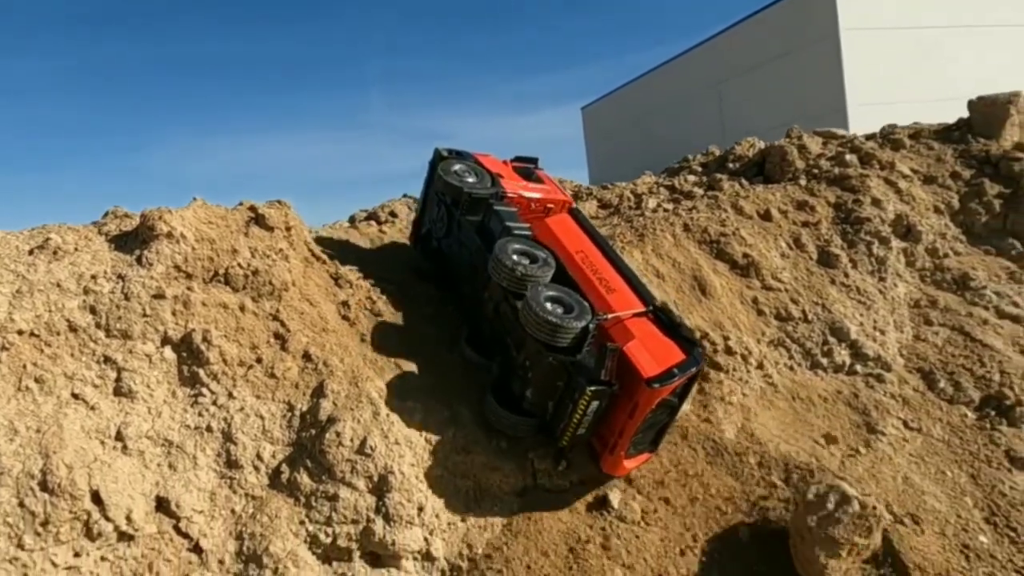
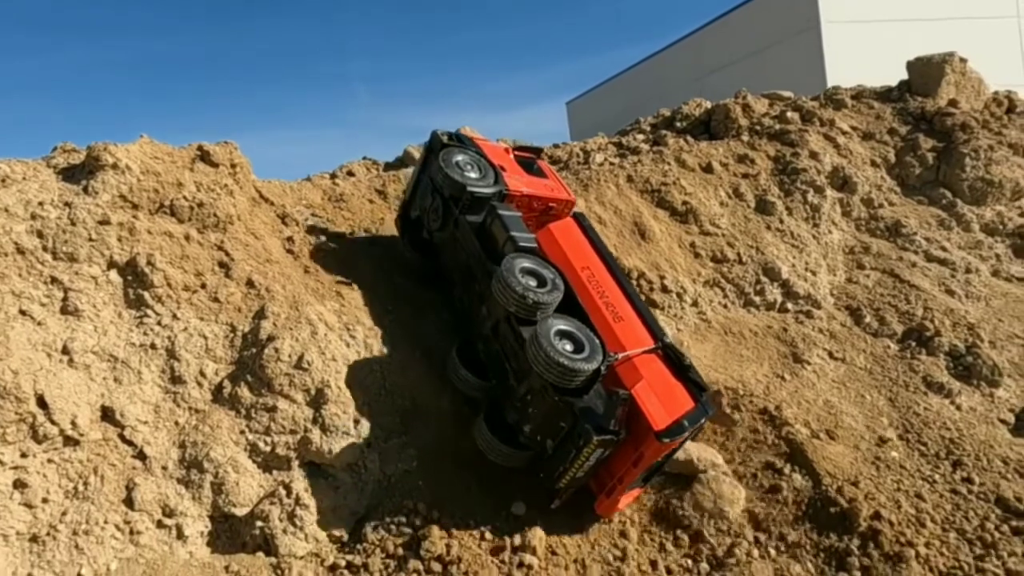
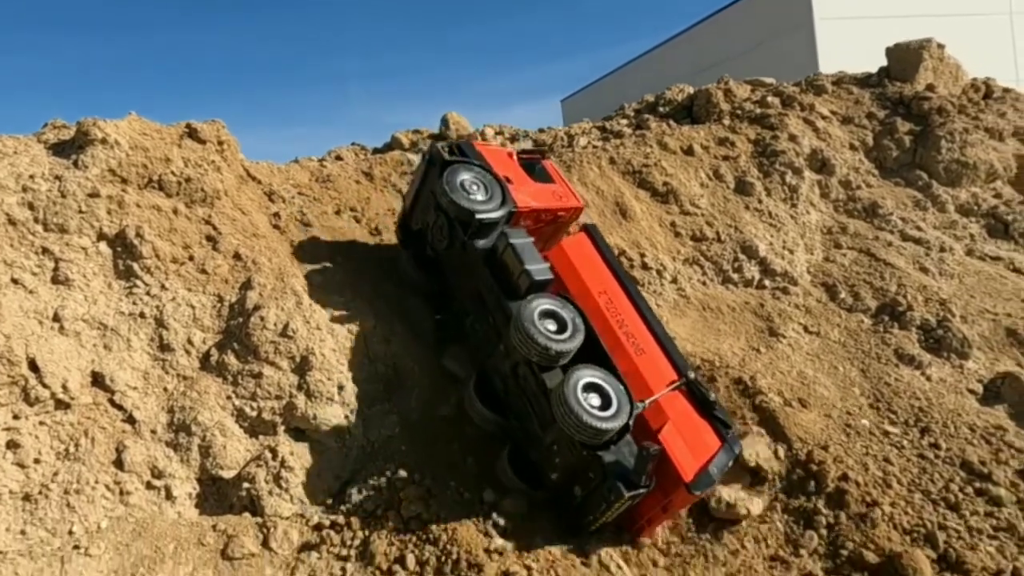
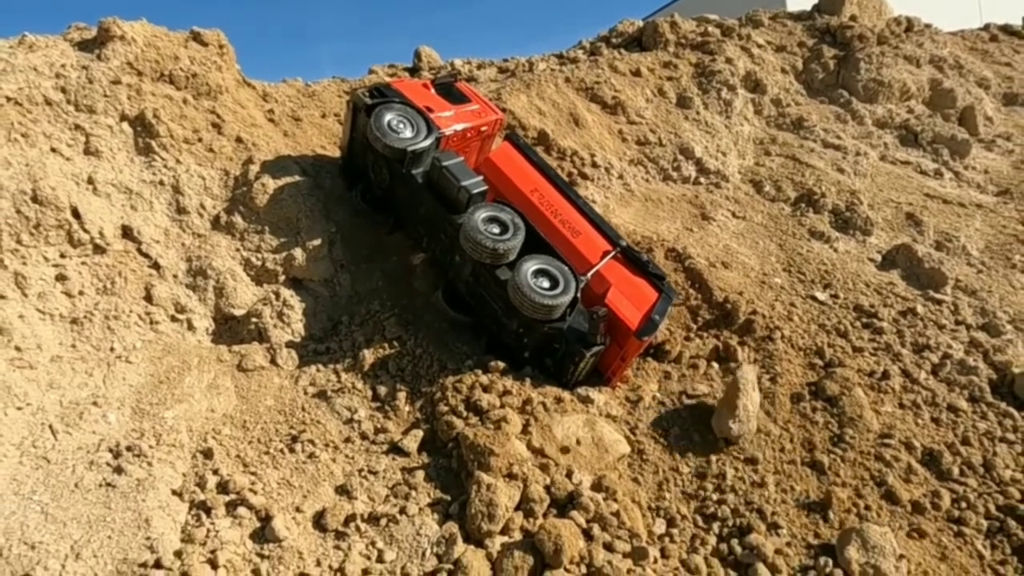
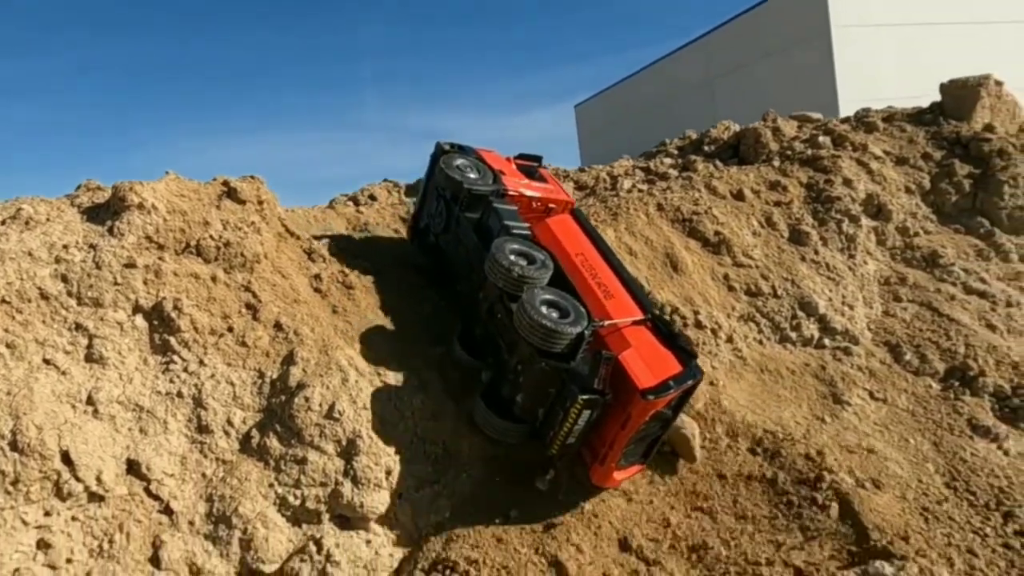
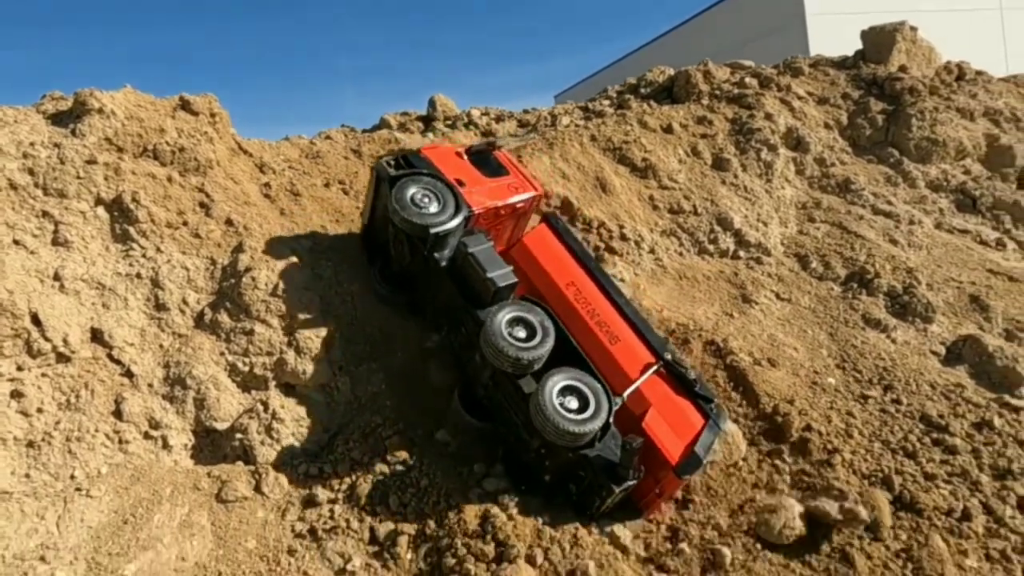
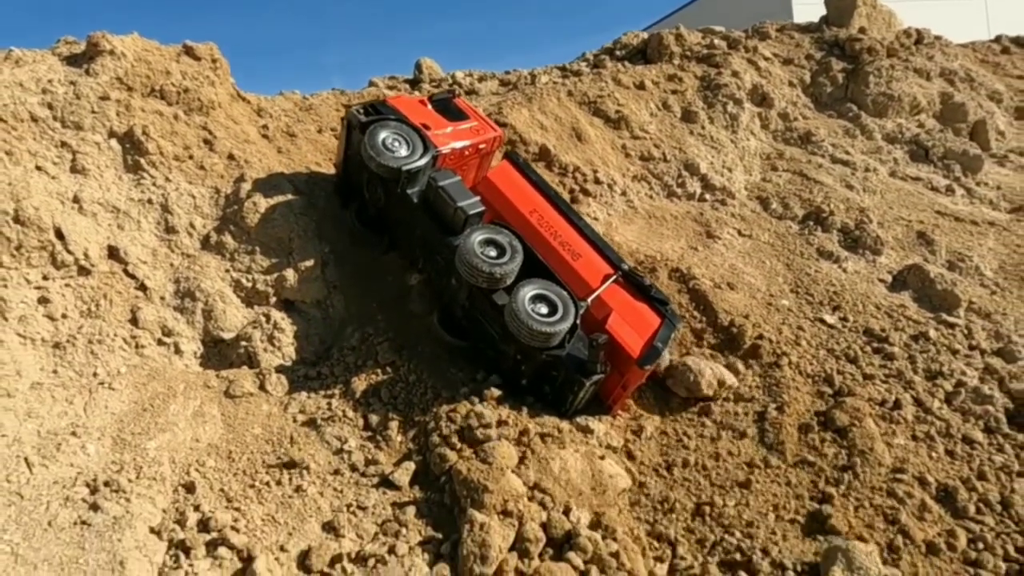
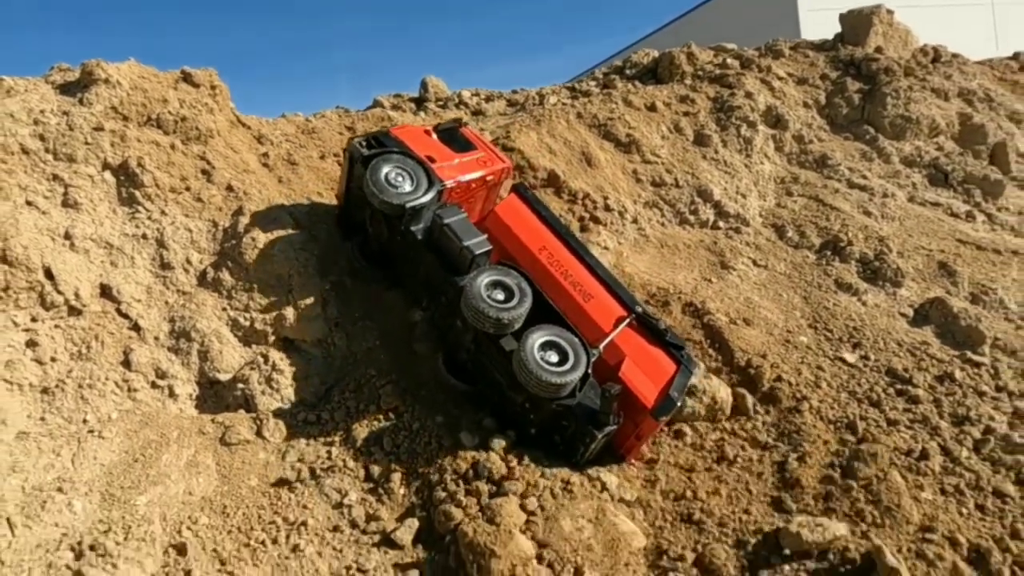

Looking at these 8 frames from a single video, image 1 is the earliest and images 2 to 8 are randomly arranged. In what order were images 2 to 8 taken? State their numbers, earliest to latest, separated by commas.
5, 2, 3, 6, 8, 7, 4
